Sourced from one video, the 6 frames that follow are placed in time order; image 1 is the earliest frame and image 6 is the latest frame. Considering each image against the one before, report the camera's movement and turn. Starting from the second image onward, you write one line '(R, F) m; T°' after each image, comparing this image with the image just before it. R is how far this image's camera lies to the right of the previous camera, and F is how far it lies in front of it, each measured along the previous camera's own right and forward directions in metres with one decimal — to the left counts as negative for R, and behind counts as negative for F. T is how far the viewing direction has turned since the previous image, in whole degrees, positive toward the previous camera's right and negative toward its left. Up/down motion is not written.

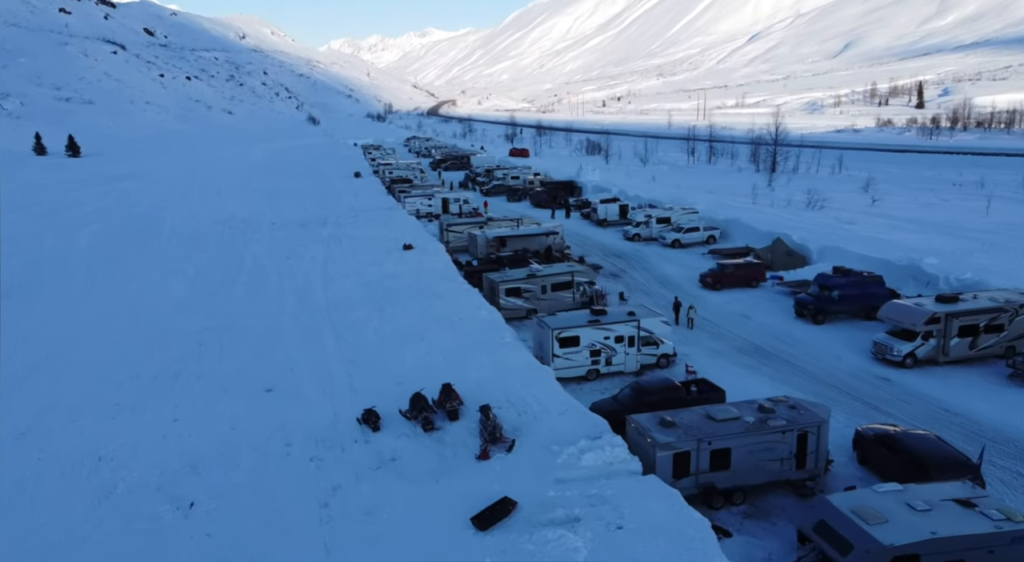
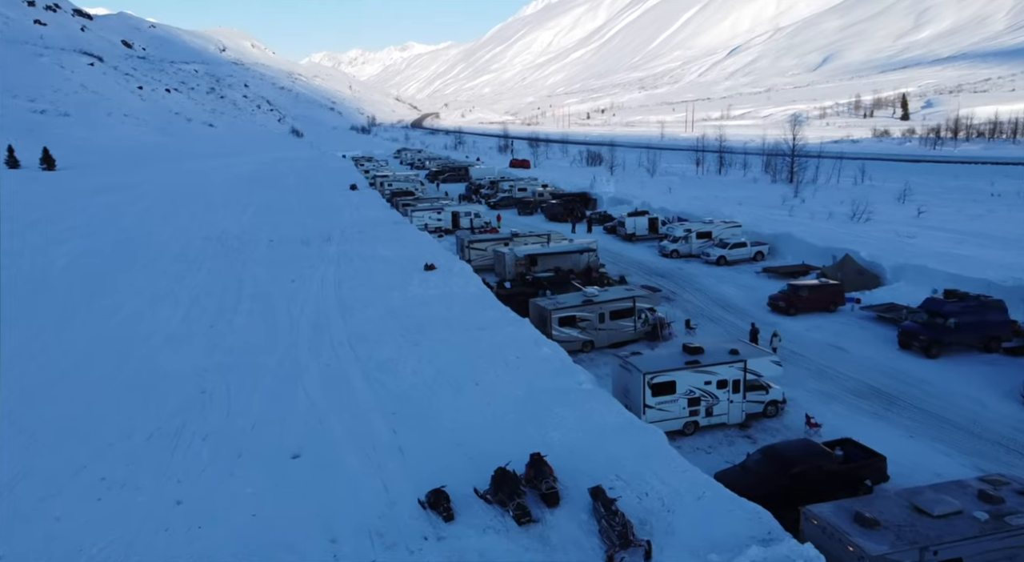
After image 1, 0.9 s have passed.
(-1.5, +2.6) m; +1°
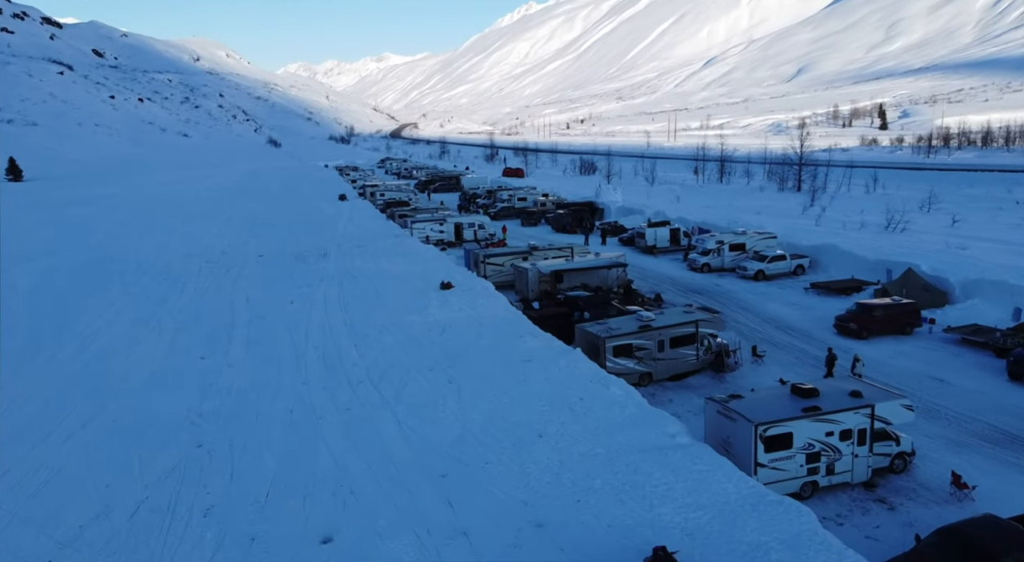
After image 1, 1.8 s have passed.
(-1.2, +2.2) m; +2°
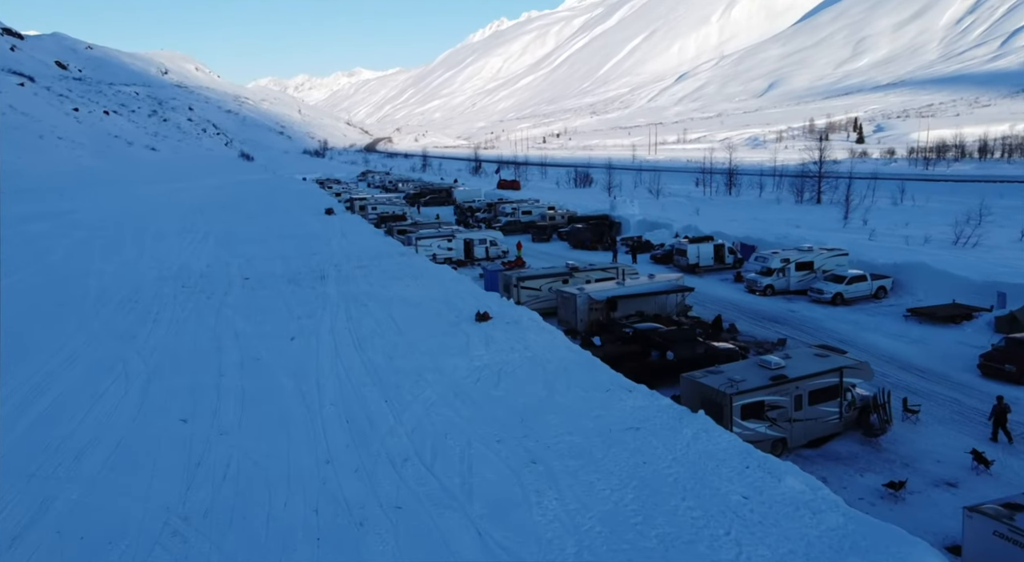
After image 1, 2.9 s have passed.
(-1.6, +3.4) m; +2°
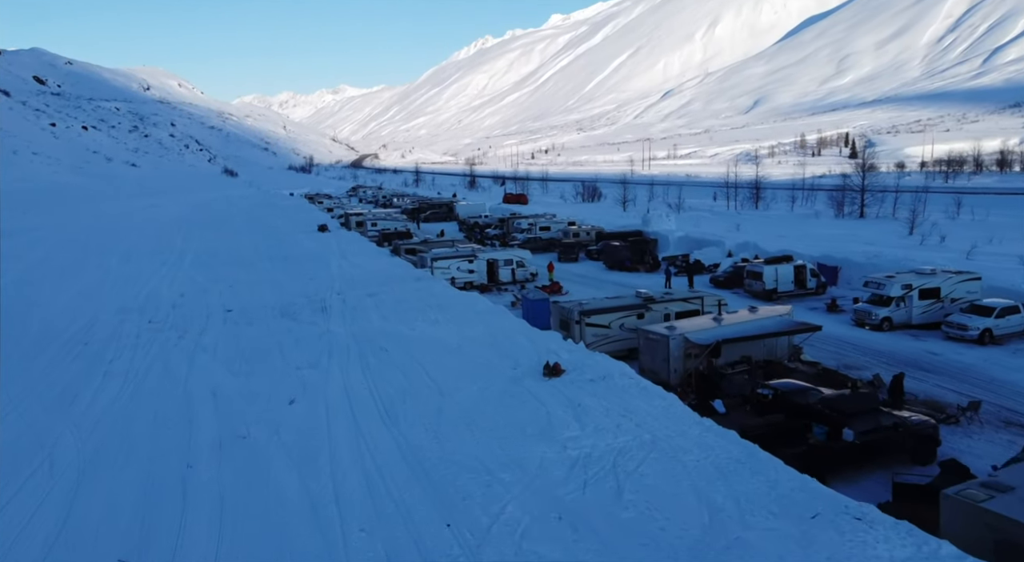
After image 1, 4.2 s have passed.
(-1.5, +4.2) m; +1°
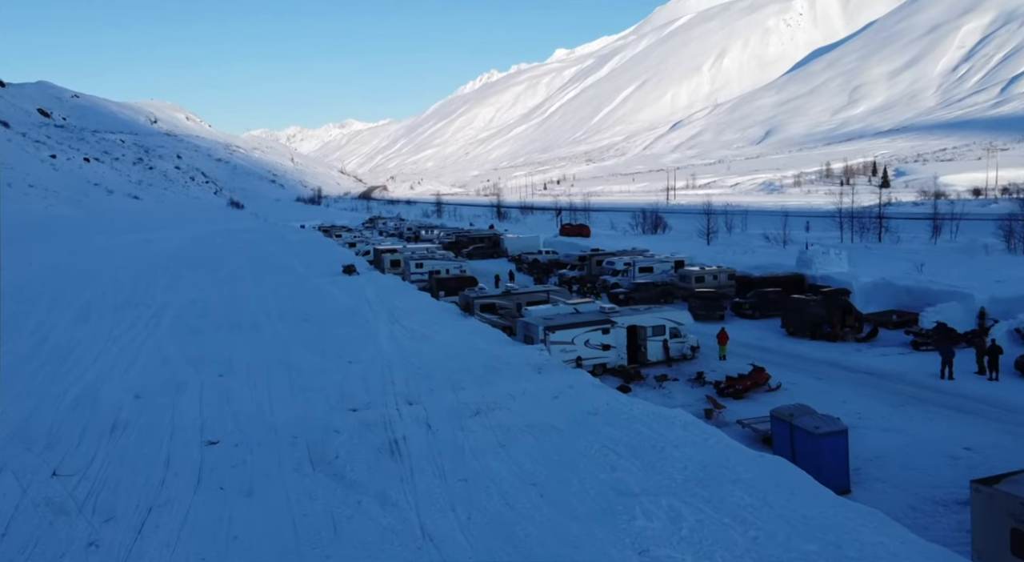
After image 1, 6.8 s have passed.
(-3.1, +8.9) m; 0°
